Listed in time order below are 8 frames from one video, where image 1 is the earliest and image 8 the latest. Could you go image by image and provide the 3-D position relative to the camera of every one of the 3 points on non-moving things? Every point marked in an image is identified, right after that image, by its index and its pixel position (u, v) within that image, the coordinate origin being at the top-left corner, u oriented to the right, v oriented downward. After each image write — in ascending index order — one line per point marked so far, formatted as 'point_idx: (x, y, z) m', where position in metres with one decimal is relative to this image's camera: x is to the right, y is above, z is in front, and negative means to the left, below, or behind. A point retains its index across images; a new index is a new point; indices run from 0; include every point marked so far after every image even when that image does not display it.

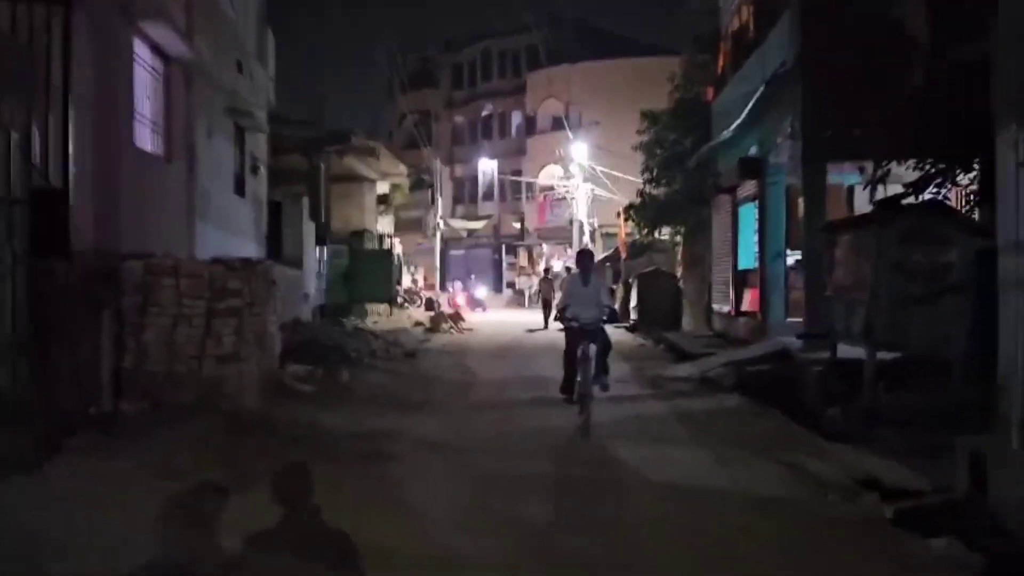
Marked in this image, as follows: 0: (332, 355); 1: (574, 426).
0: (-3.0, -1.1, +13.8) m
1: (+0.8, -1.7, +10.4) m
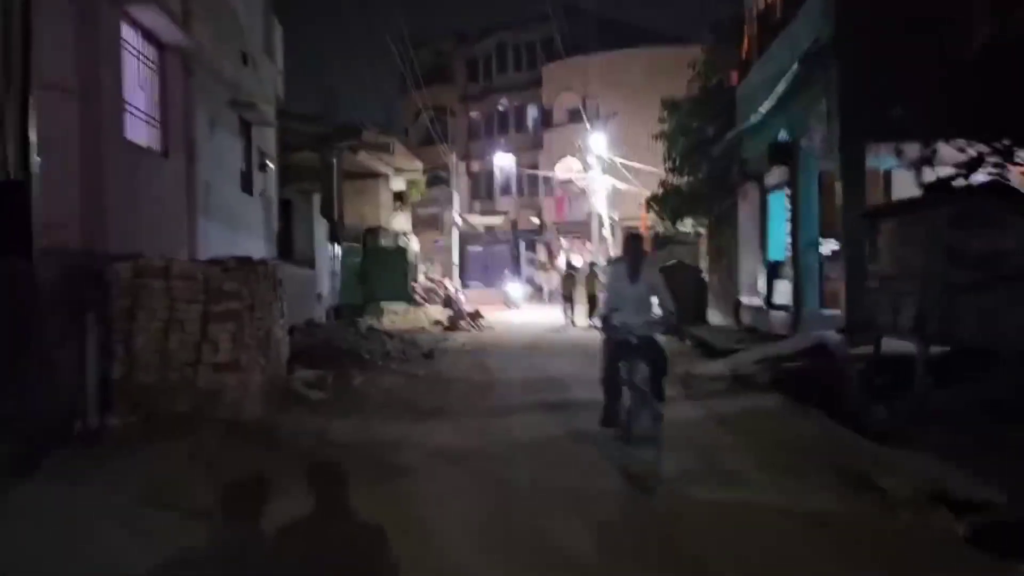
0: (-2.6, -1.1, +13.1) m
1: (+1.0, -1.6, +9.6) m
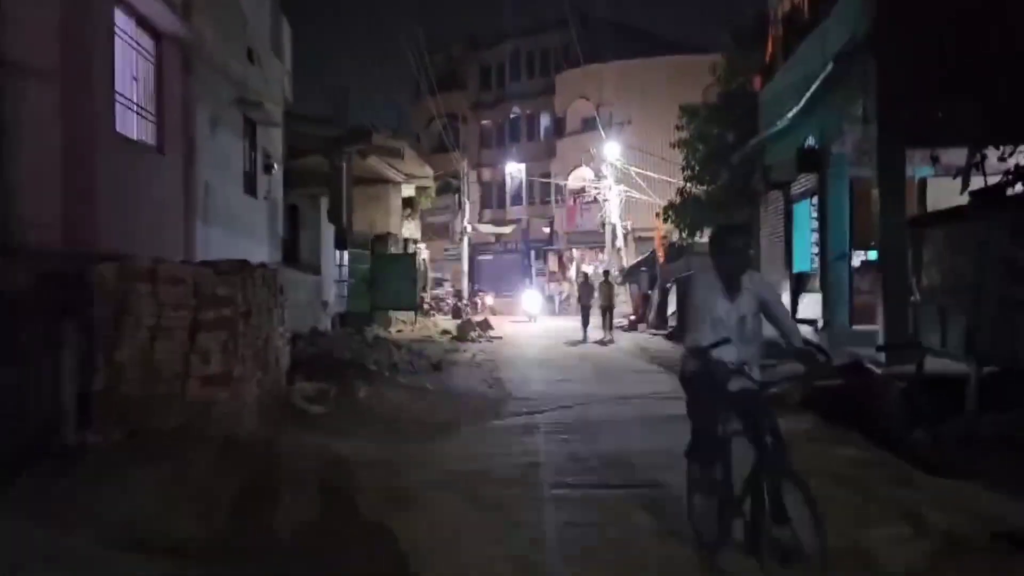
0: (-2.4, -1.2, +12.3) m
1: (+1.2, -1.8, +8.8) m
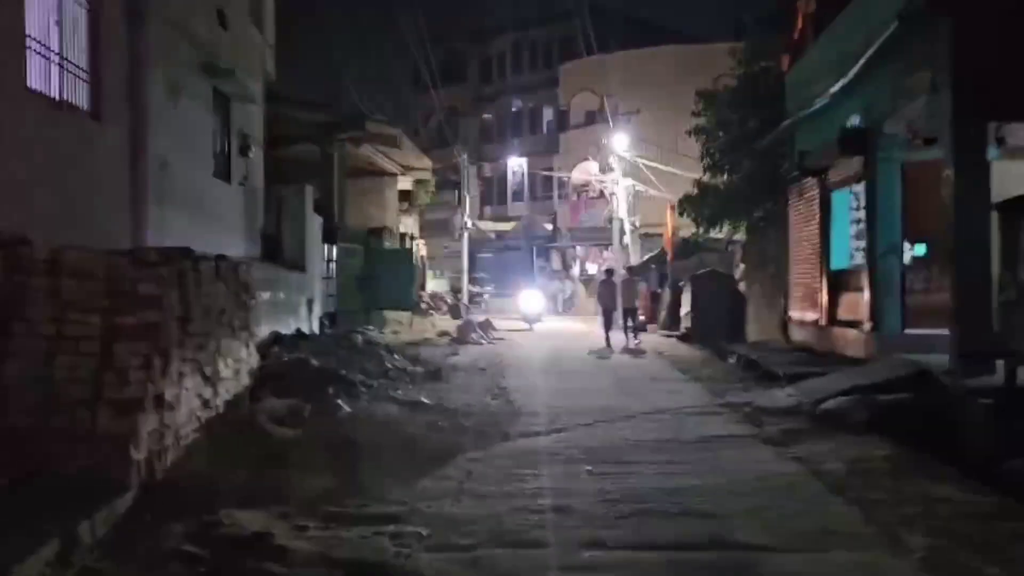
0: (-2.3, -1.2, +10.5) m
1: (+1.3, -1.7, +7.0) m
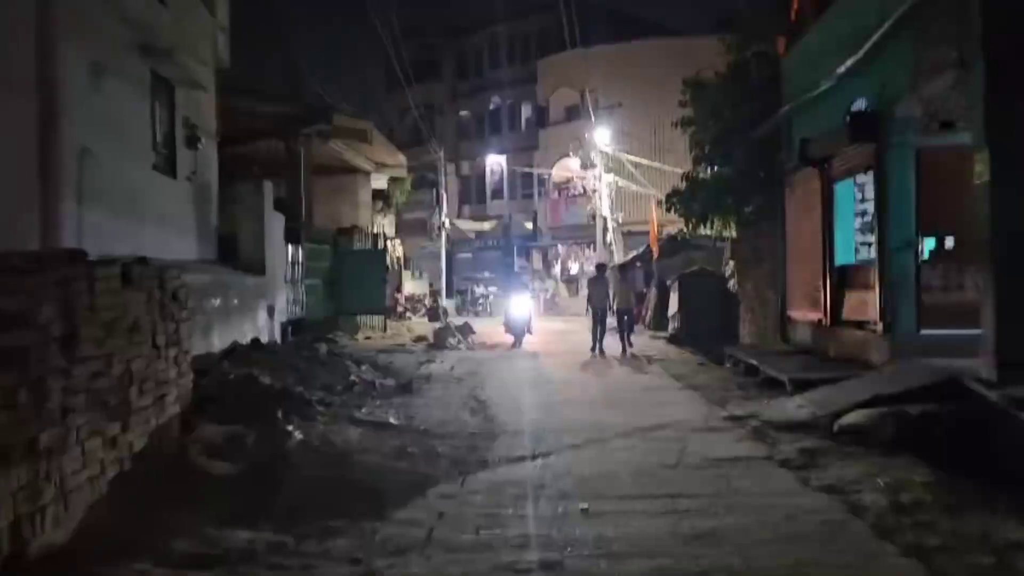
0: (-2.5, -1.2, +9.1) m
1: (+1.2, -1.8, +5.7) m
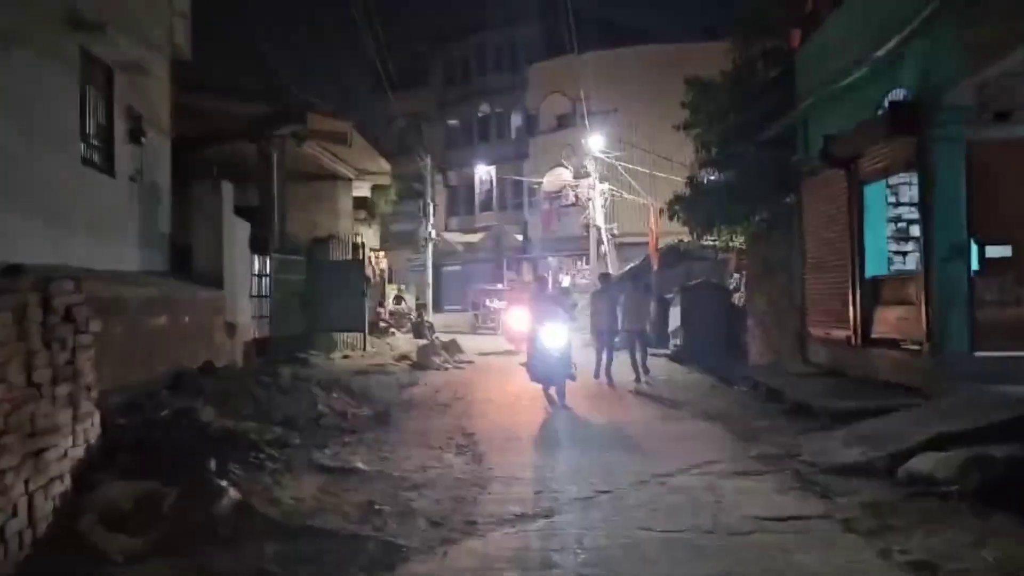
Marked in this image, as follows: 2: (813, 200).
0: (-2.6, -1.4, +7.4) m
1: (+1.2, -1.8, +4.0) m
2: (+5.6, +1.6, +15.8) m
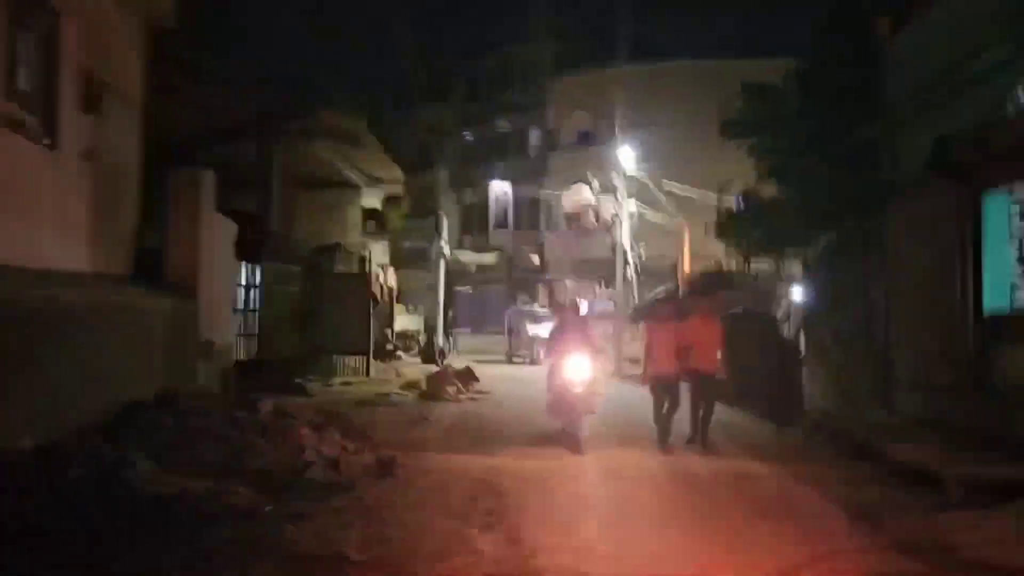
0: (-2.2, -1.4, +4.9) m
1: (+1.5, -1.9, +1.5) m
2: (+6.2, +1.1, +13.4) m
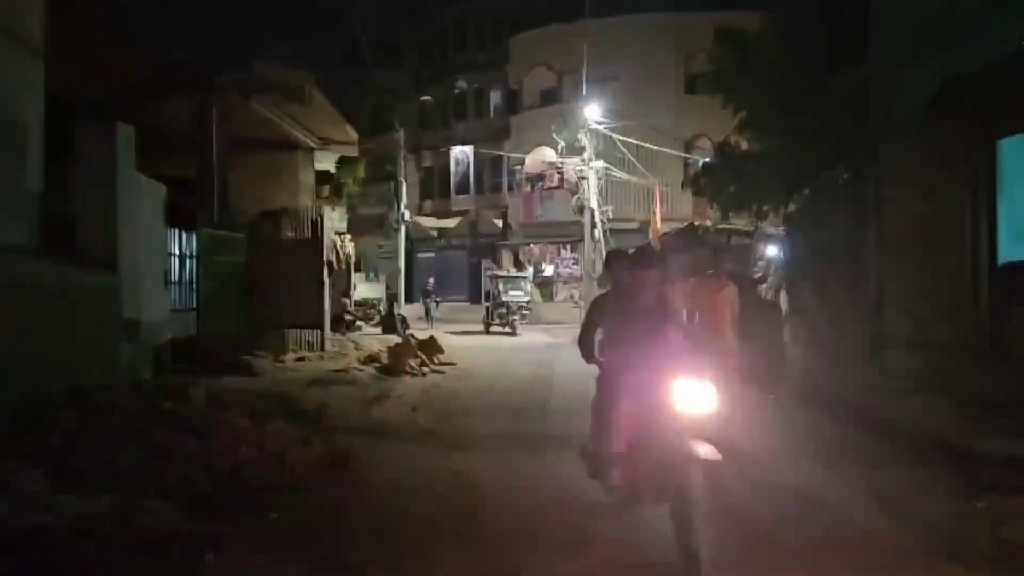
0: (-2.3, -1.3, +3.7) m
1: (+1.6, -1.8, +0.4) m
2: (+5.6, +1.8, +12.3) m
